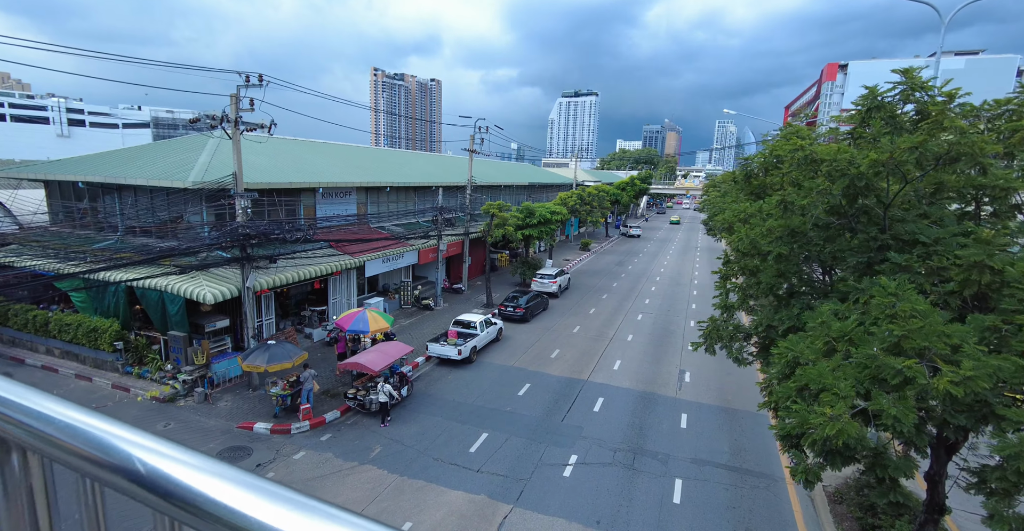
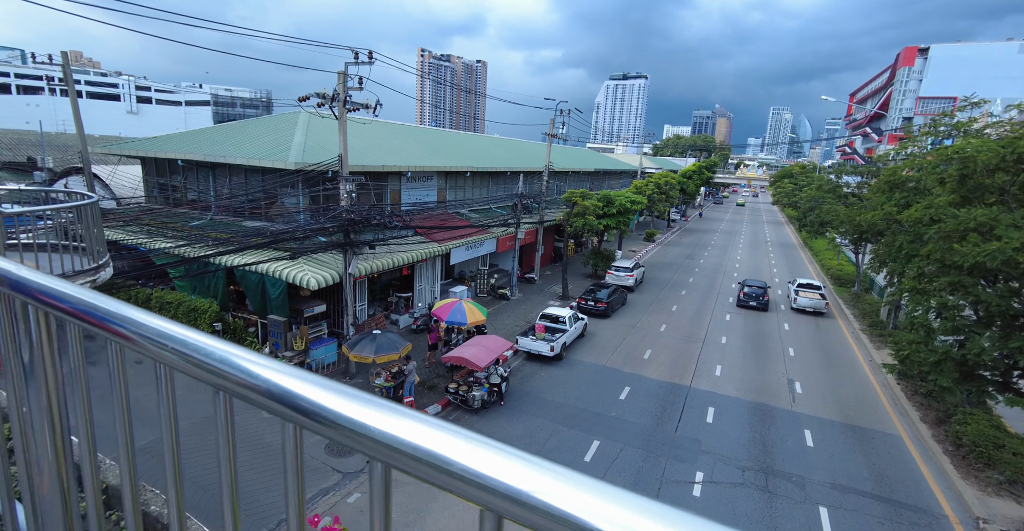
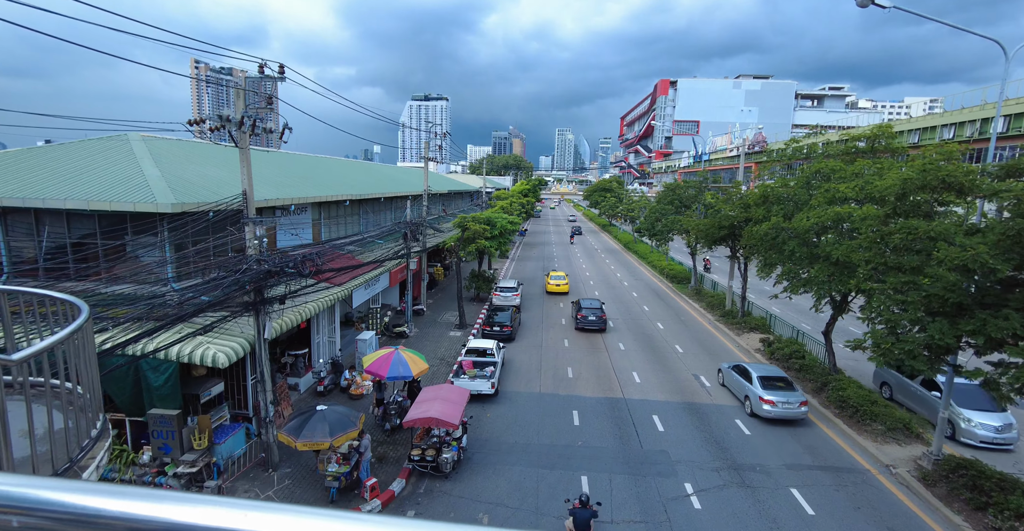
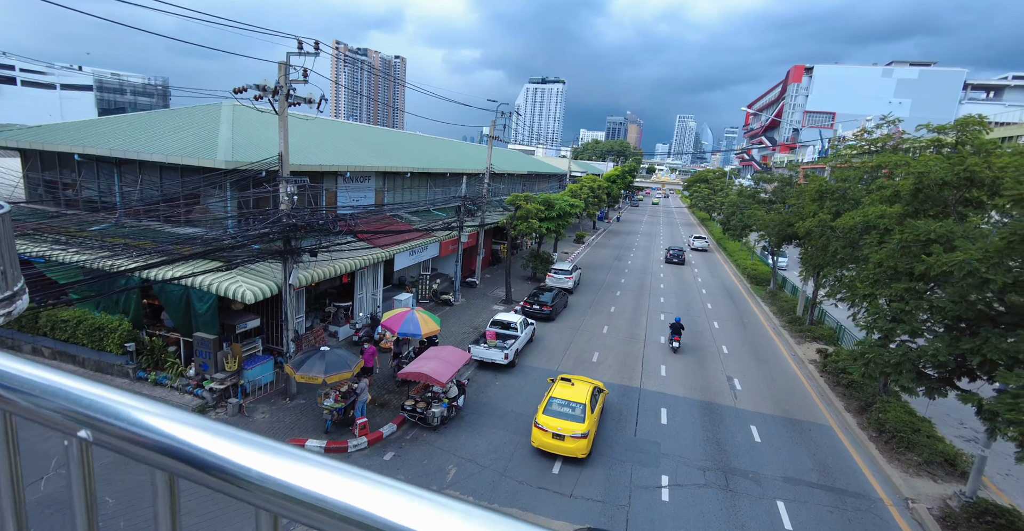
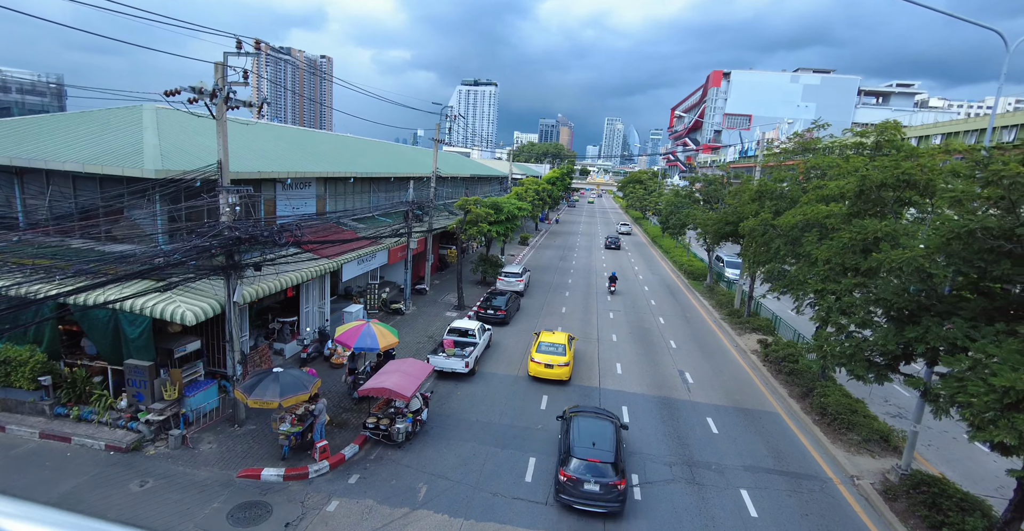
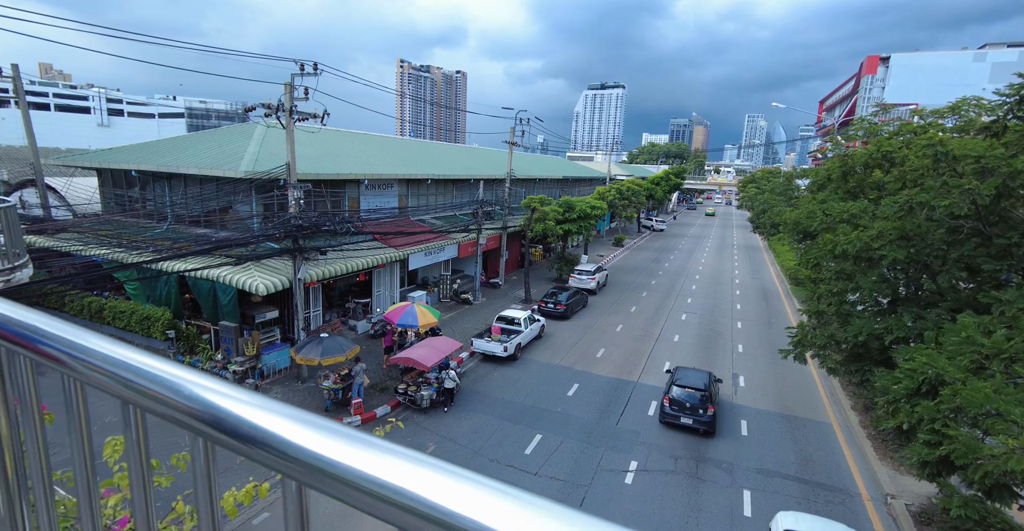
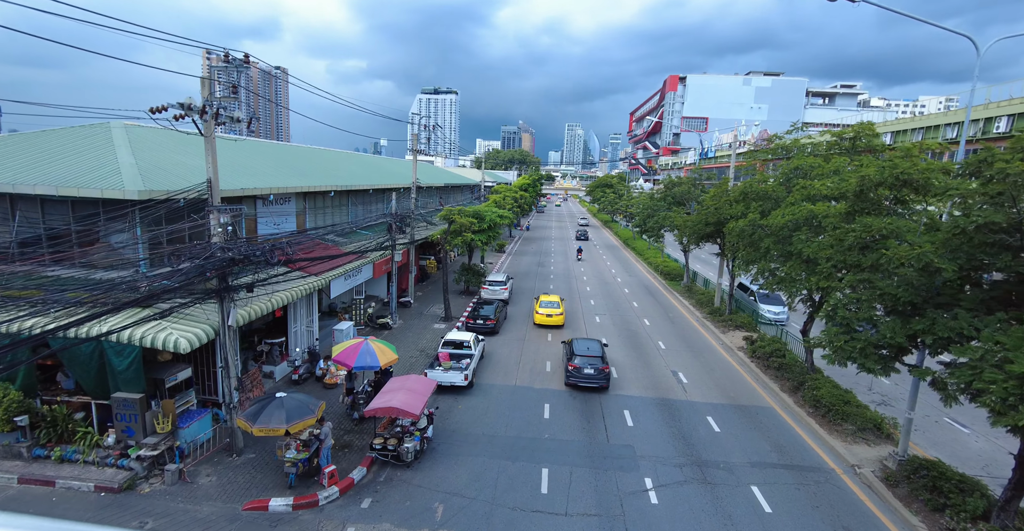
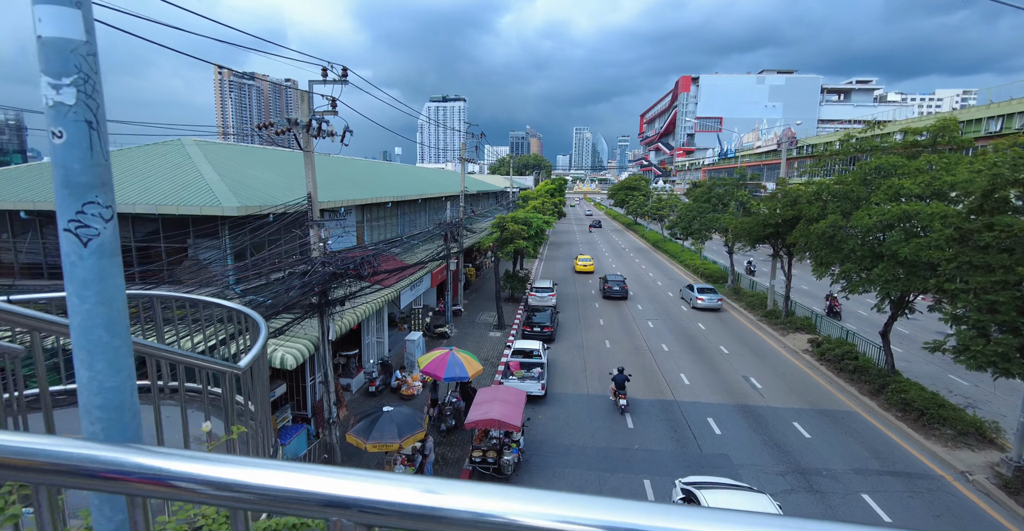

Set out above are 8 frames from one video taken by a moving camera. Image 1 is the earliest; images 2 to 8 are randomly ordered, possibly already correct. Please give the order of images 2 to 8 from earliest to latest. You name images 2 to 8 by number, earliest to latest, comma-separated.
6, 2, 4, 5, 7, 3, 8
